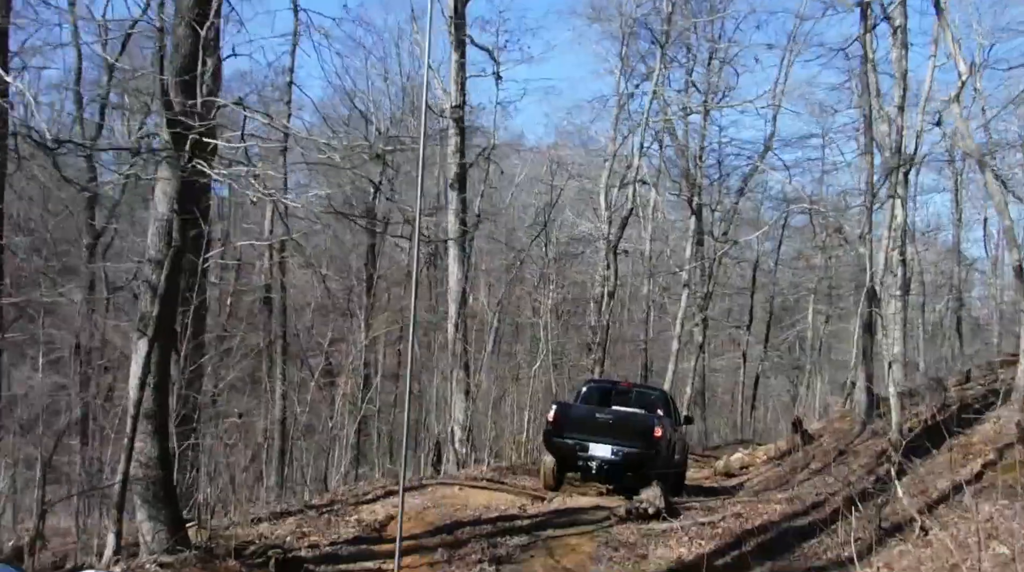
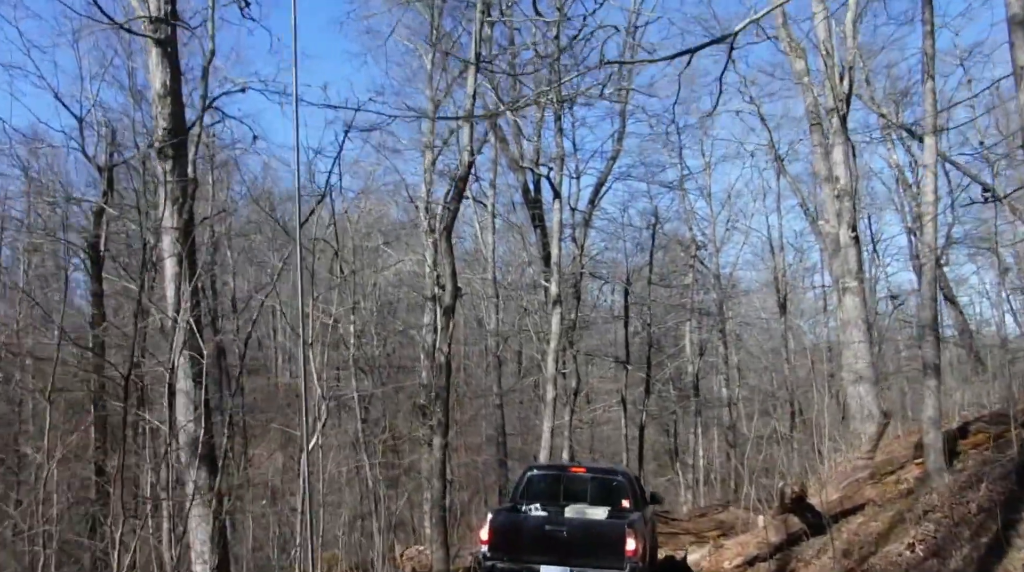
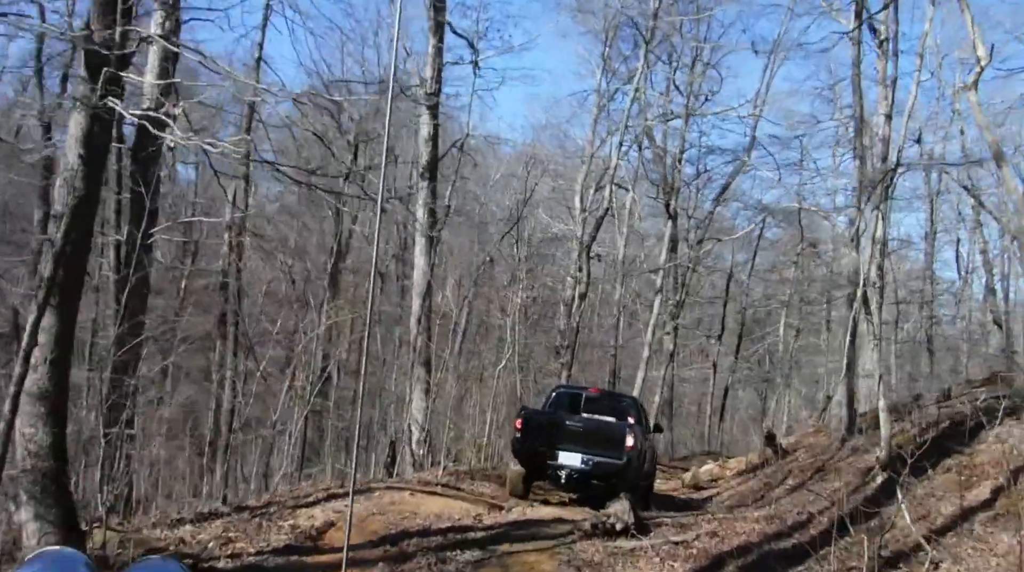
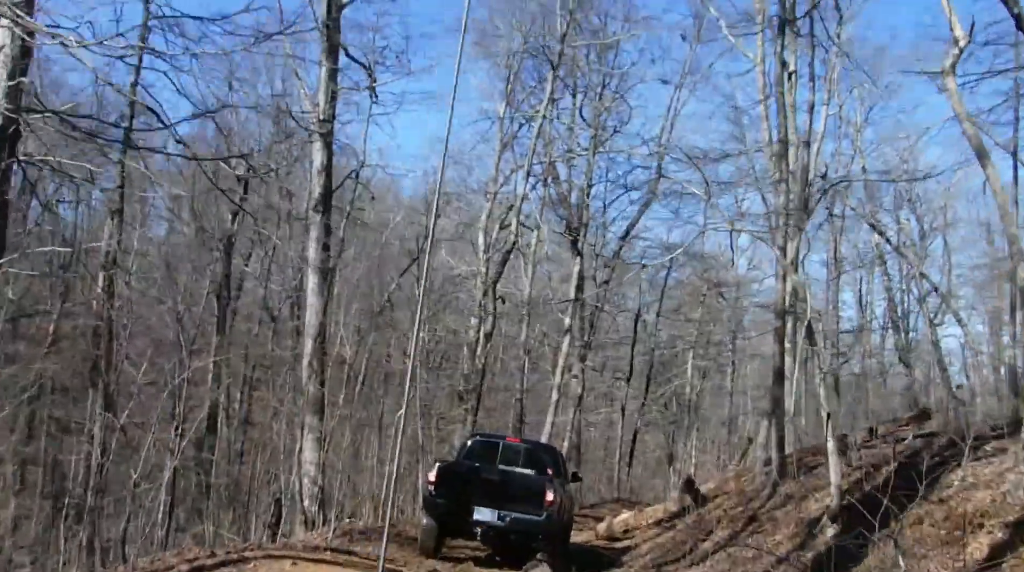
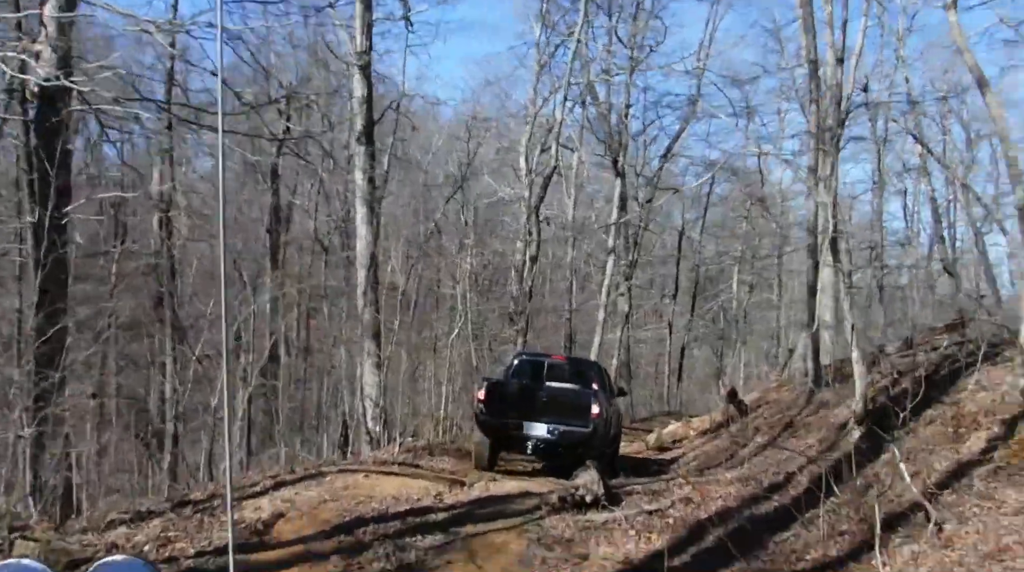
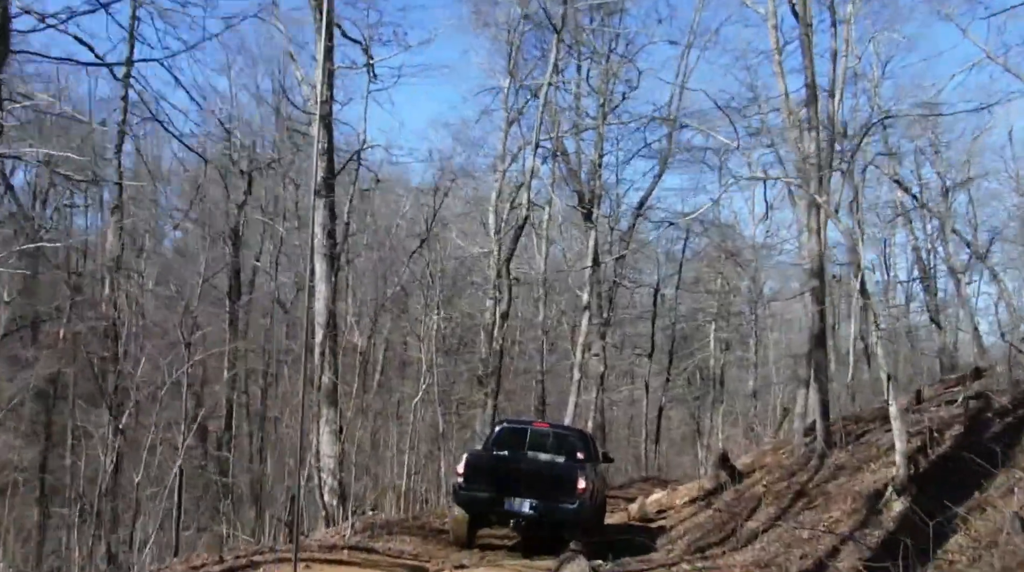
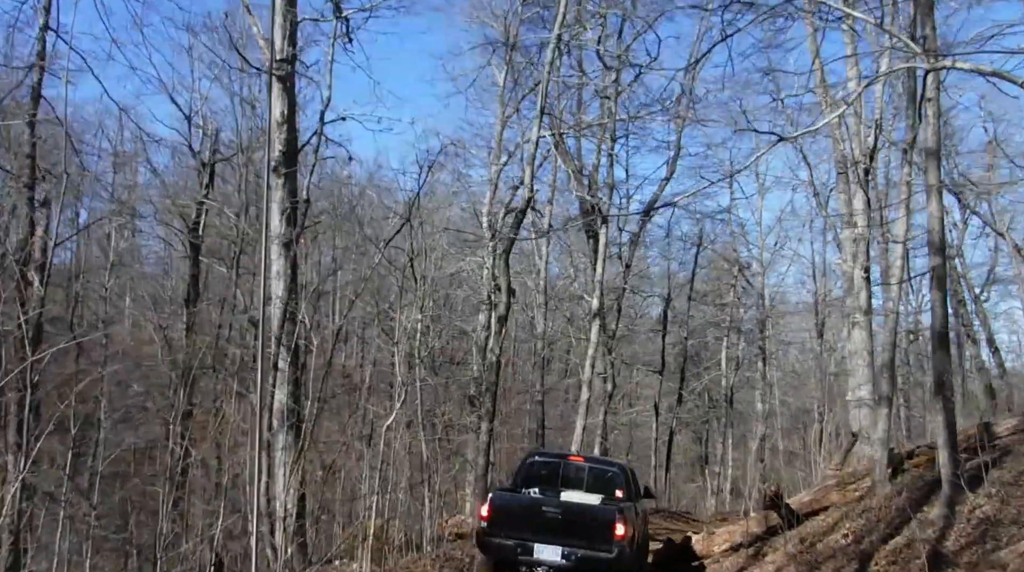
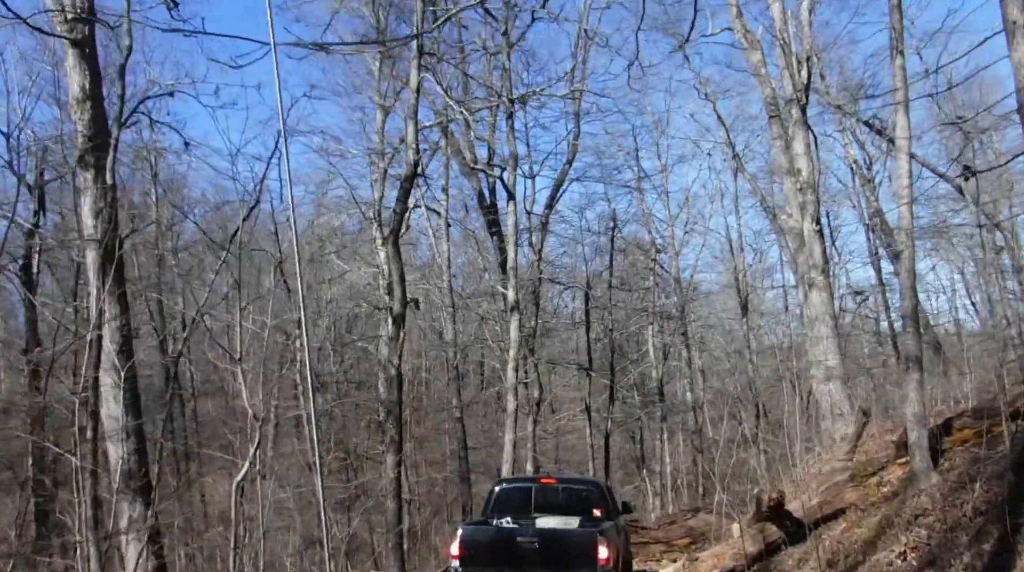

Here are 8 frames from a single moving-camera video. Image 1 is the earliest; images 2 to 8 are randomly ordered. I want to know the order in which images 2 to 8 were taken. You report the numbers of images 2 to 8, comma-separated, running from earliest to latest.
3, 5, 4, 6, 7, 2, 8
